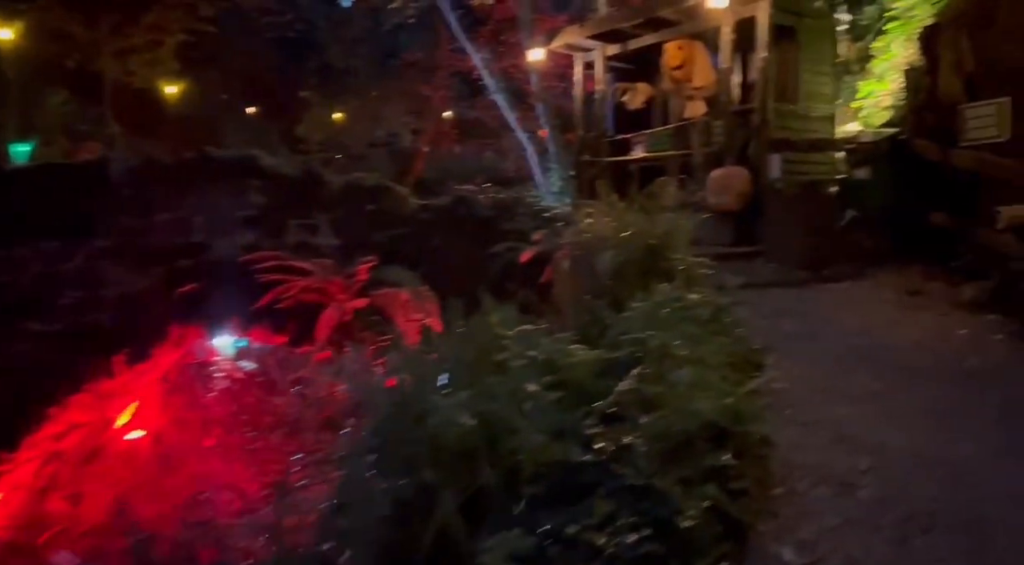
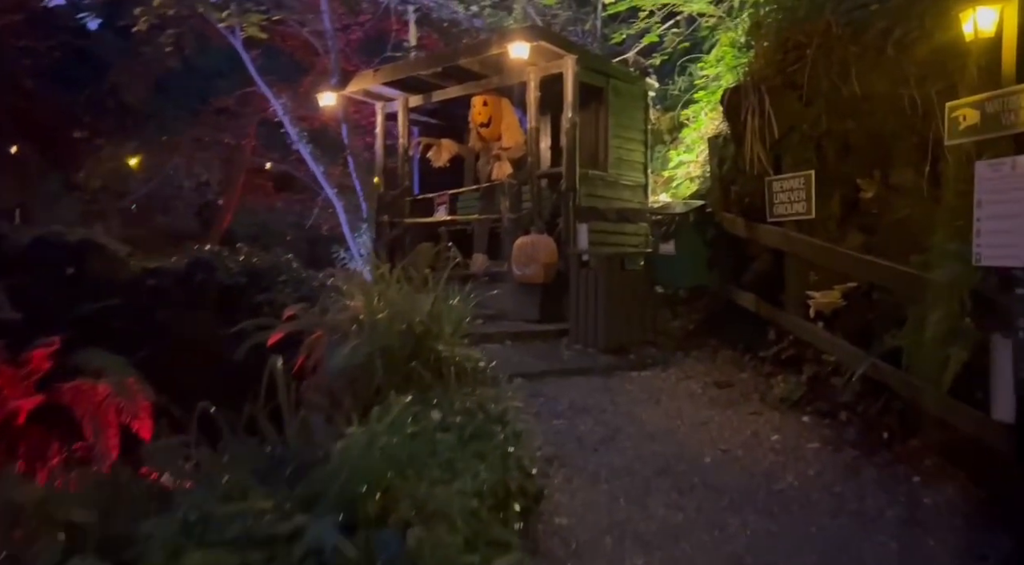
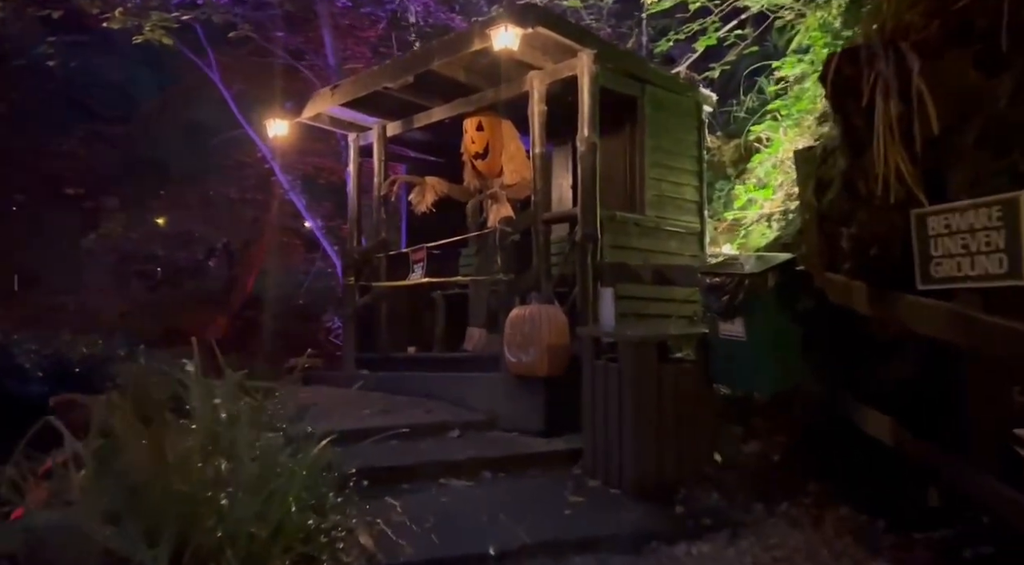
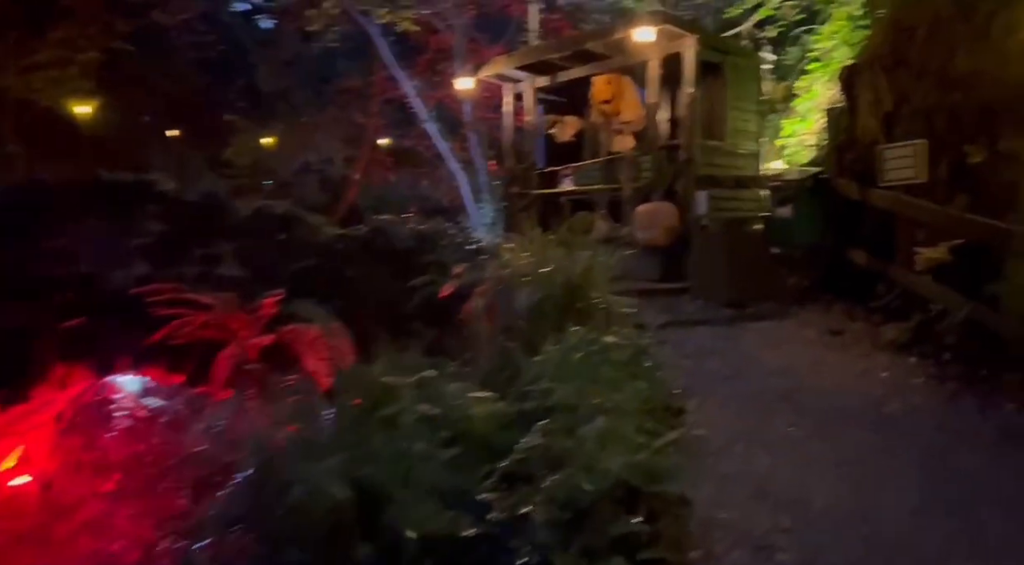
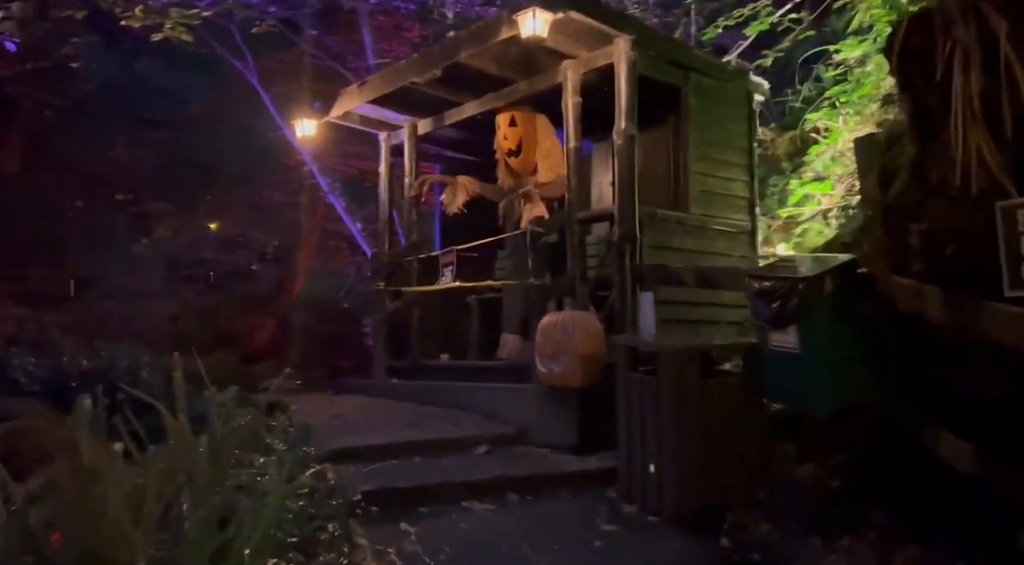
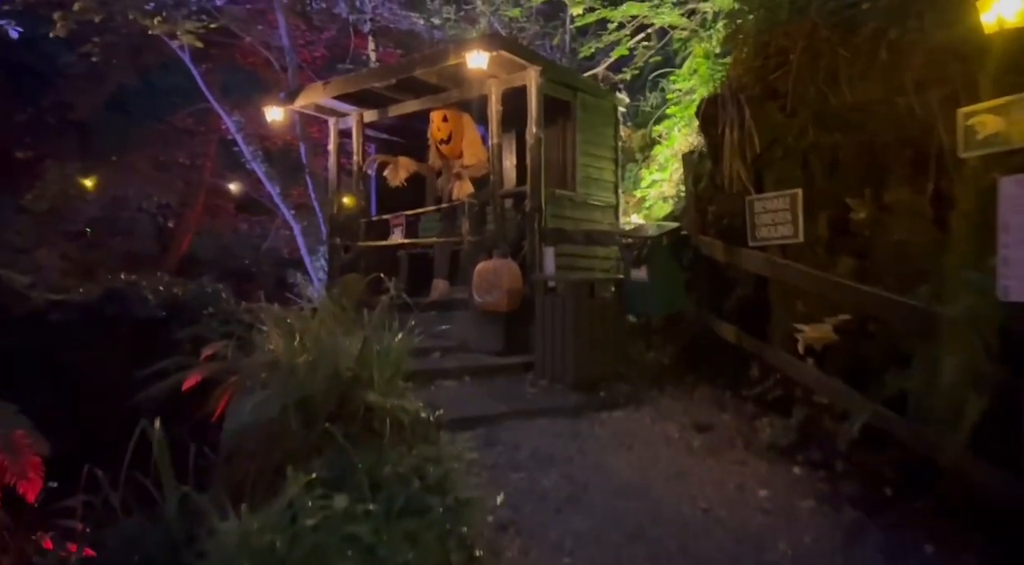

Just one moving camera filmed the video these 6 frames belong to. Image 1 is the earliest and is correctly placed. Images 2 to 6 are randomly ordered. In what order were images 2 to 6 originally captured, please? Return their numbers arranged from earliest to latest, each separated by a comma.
4, 2, 6, 3, 5
